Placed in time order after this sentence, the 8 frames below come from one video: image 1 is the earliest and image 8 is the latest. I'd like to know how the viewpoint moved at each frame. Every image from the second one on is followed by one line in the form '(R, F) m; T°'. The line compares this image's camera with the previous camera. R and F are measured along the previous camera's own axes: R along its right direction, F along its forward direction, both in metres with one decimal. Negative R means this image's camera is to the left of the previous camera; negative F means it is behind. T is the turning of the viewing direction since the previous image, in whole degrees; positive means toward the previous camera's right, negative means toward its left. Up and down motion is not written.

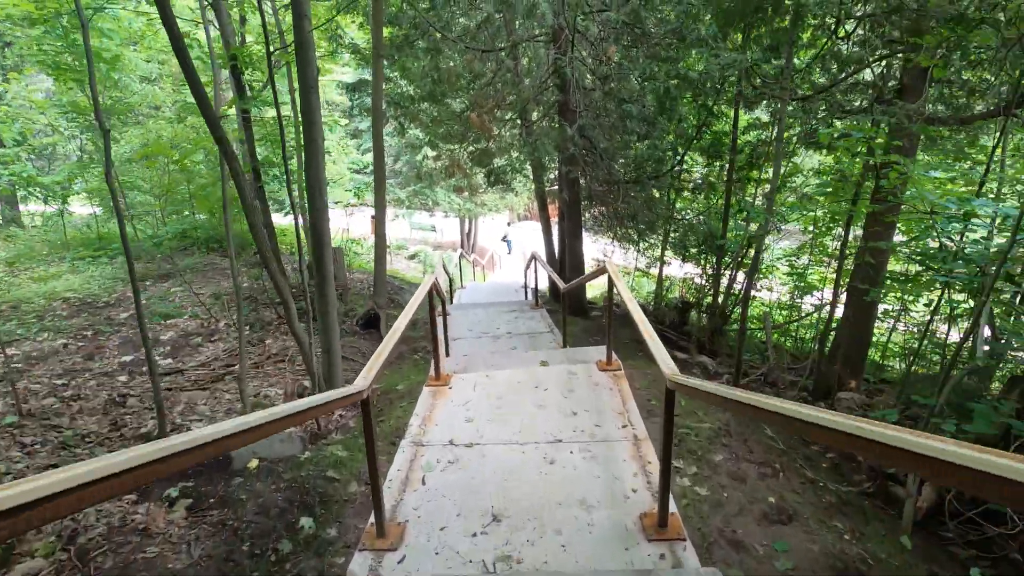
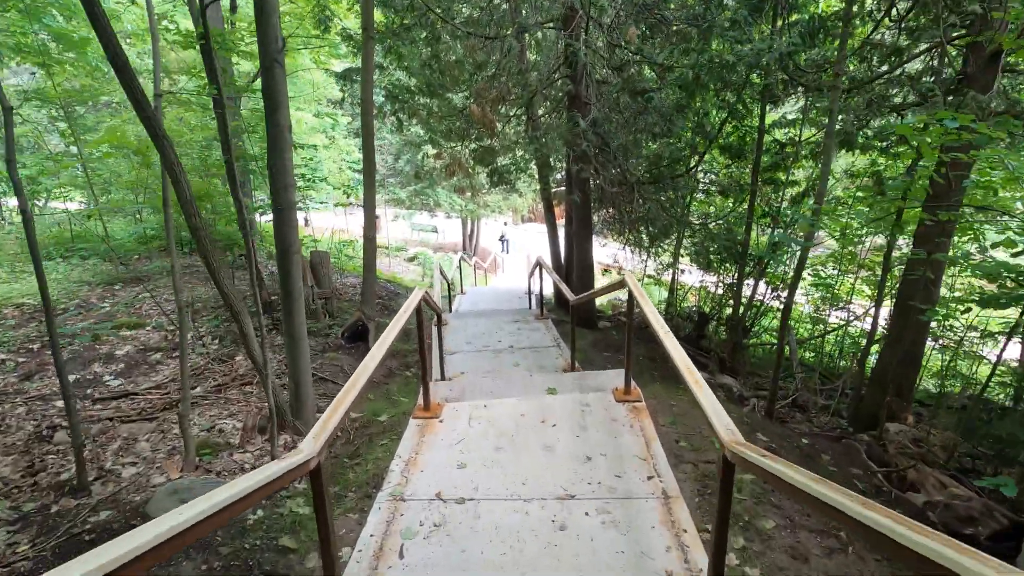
(0.0, +0.6) m; 0°
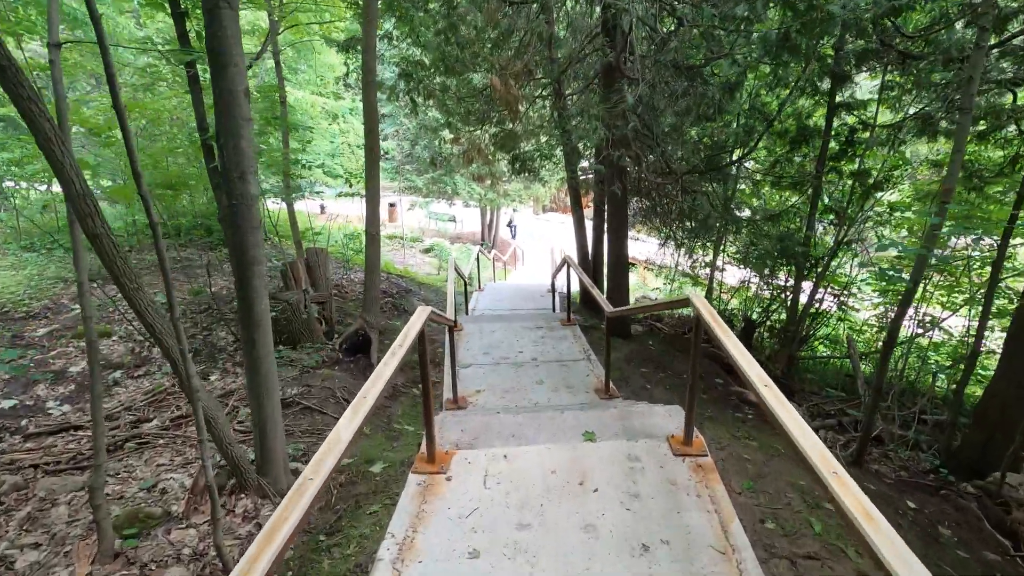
(-0.1, +0.7) m; -2°
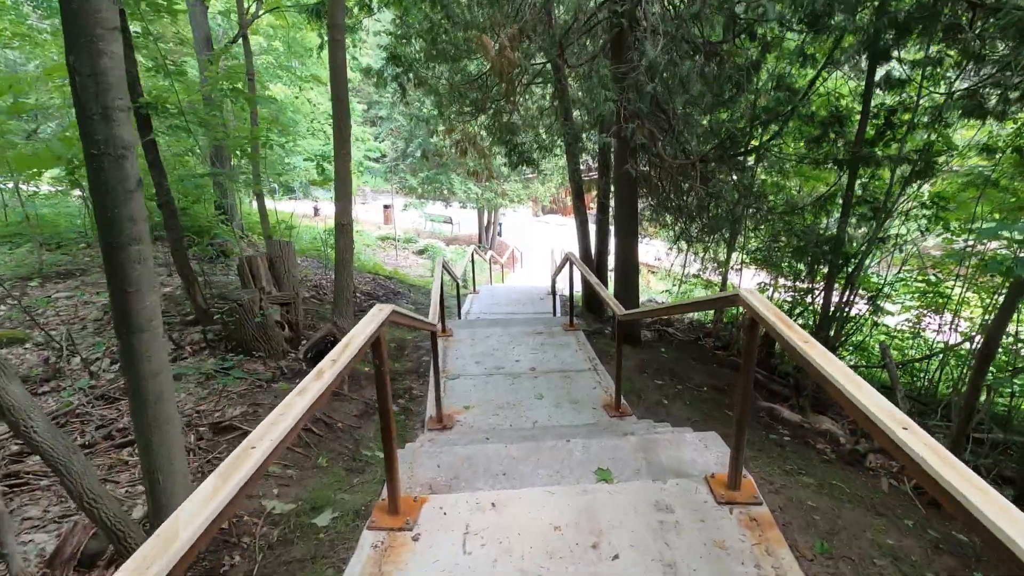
(0.0, +0.6) m; 0°
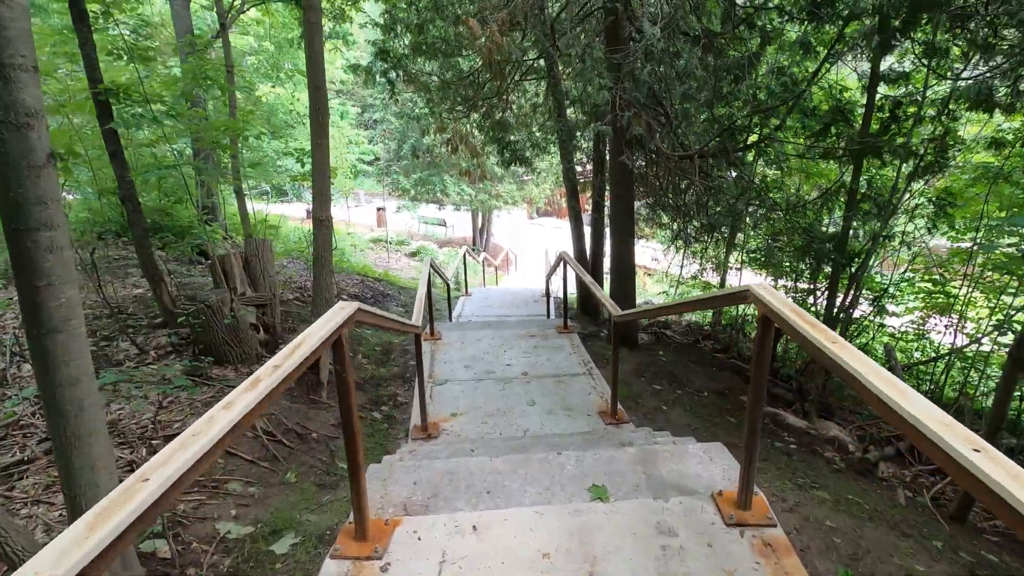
(0.0, +0.2) m; 0°
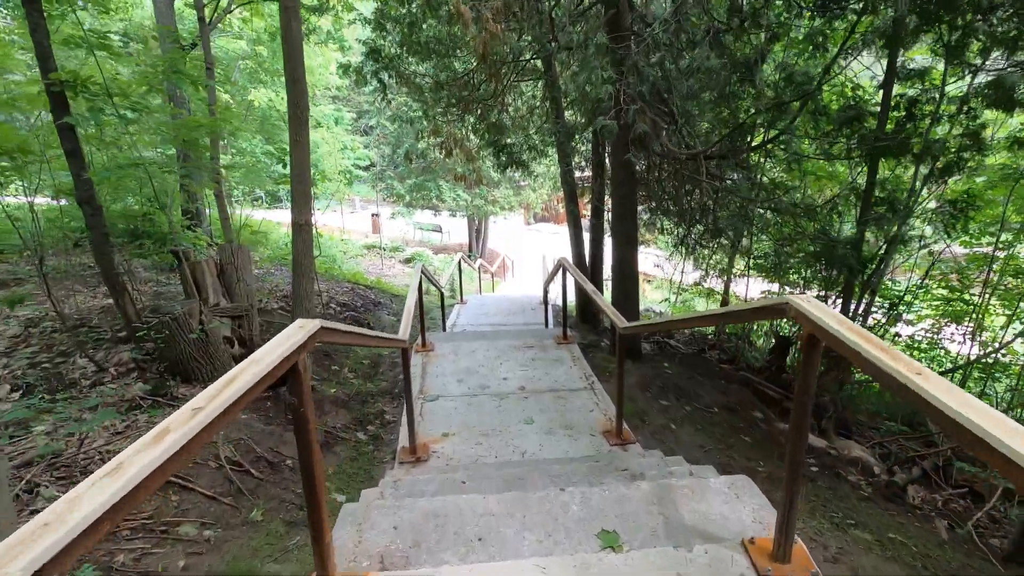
(0.0, +0.3) m; 0°
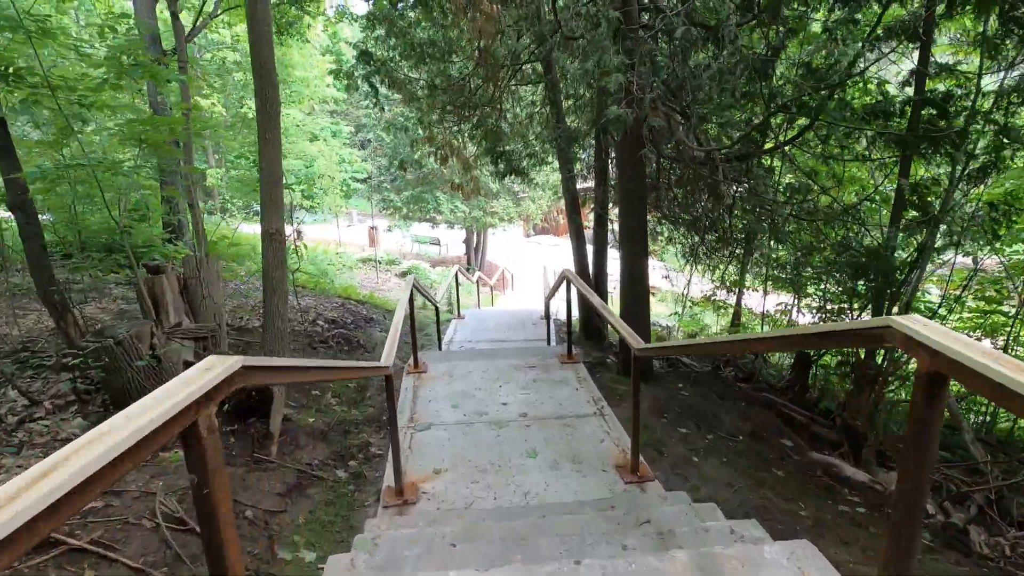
(0.0, +0.4) m; 0°
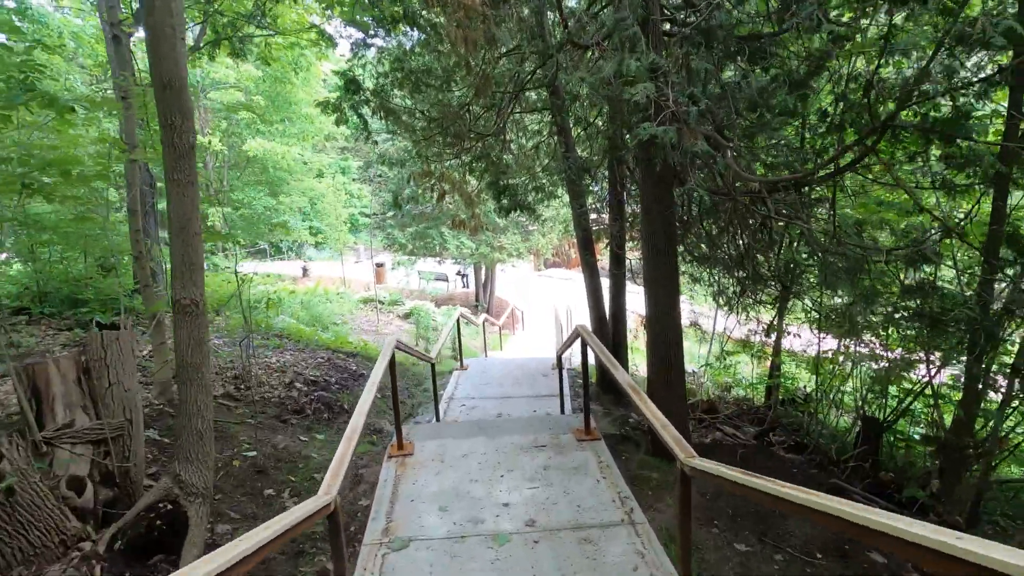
(+0.1, +0.7) m; -1°
